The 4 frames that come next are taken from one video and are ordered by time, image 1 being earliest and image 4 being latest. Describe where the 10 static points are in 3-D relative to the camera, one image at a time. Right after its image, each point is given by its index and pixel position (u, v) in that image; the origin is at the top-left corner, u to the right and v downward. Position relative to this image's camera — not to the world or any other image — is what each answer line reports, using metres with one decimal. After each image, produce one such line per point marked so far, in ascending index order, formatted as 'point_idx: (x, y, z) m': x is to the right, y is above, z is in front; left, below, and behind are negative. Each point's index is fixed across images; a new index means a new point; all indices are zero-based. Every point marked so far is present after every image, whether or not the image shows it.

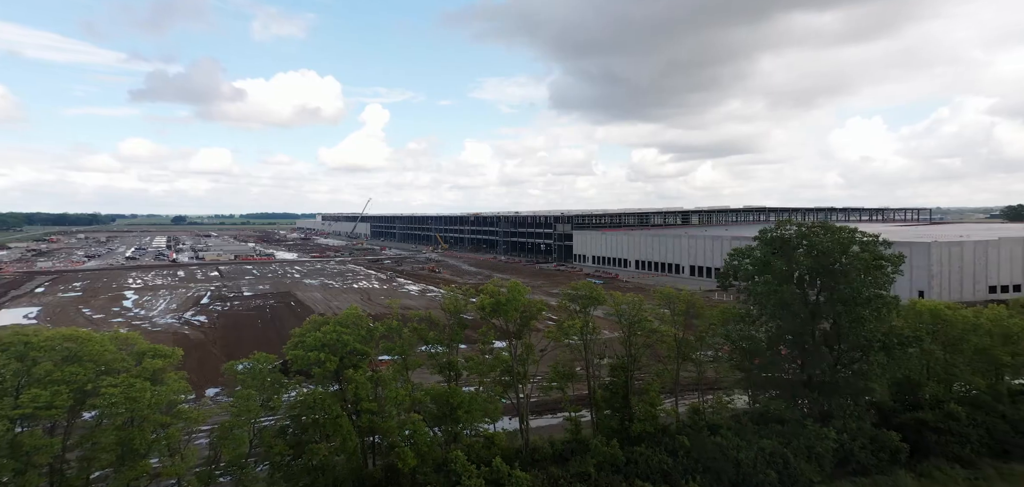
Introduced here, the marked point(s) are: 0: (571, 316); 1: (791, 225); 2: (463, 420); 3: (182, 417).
0: (+1.5, -1.9, +13.9) m
1: (+7.2, +0.5, +13.8) m
2: (-1.2, -4.1, +12.2) m
3: (-6.3, -3.3, +10.0) m
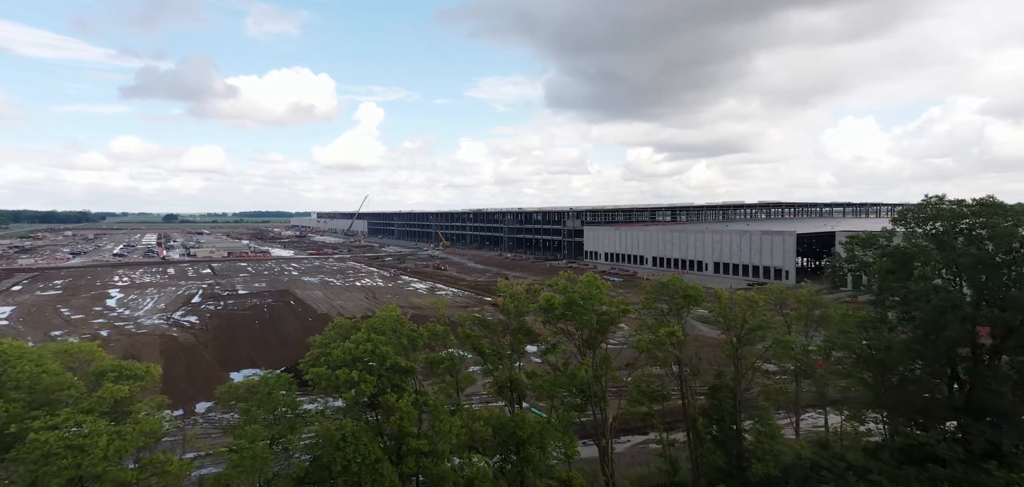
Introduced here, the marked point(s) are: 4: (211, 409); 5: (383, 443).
0: (+3.0, -1.6, +11.0) m
1: (+8.8, +0.8, +10.9) m
2: (+0.4, -3.8, +9.2) m
3: (-4.7, -3.0, +7.0) m
4: (-10.2, -5.6, +18.0) m
5: (-2.1, -3.2, +8.4) m
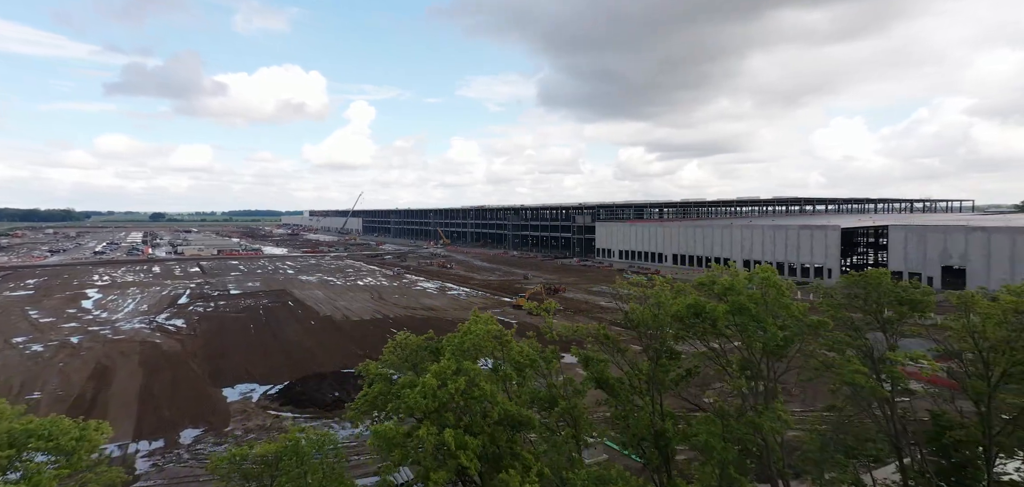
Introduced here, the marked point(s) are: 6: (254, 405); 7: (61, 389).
0: (+4.8, -1.3, +7.6) m
1: (+10.6, +1.1, +7.7) m
2: (+2.2, -3.4, +5.8) m
3: (-2.8, -2.7, +3.5) m
4: (-8.5, -5.3, +14.5) m
5: (-0.2, -2.9, +5.0) m
6: (-8.2, -5.1, +16.8) m
7: (-15.6, -5.0, +18.3) m
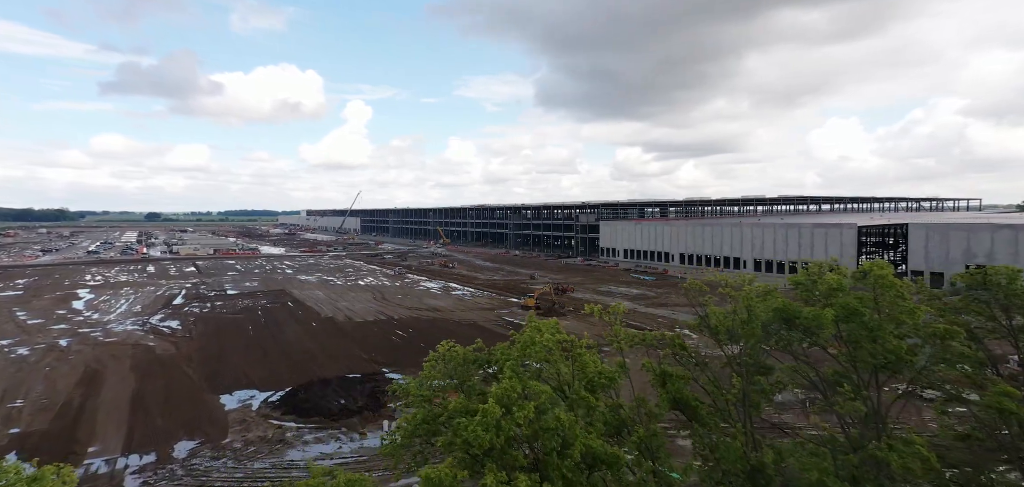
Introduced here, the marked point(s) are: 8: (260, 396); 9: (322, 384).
0: (+5.4, -1.2, +6.5) m
1: (+11.2, +1.2, +6.6) m
2: (+2.9, -3.3, +4.7) m
3: (-2.2, -2.5, +2.4) m
4: (-7.9, -5.2, +13.3) m
5: (+0.4, -2.8, +3.9) m
6: (-7.6, -5.0, +15.6) m
7: (-15.0, -4.9, +17.1) m
8: (-8.2, -4.9, +17.2) m
9: (-6.4, -4.8, +17.9) m
